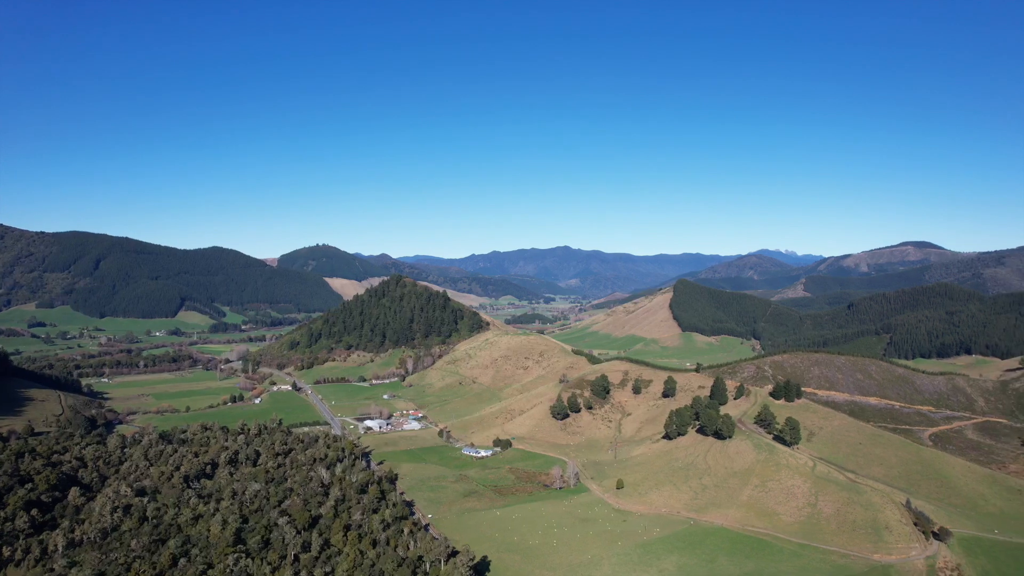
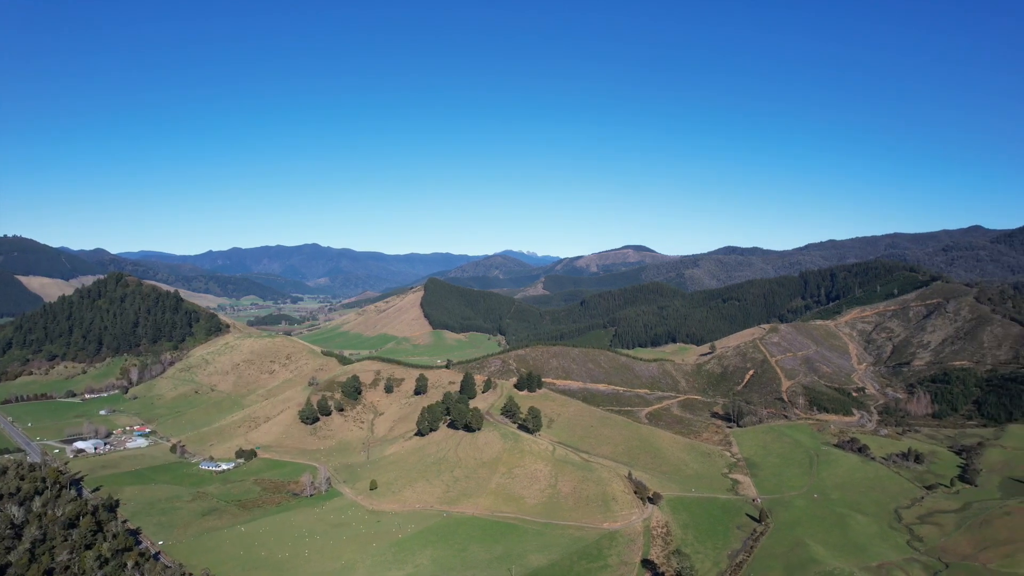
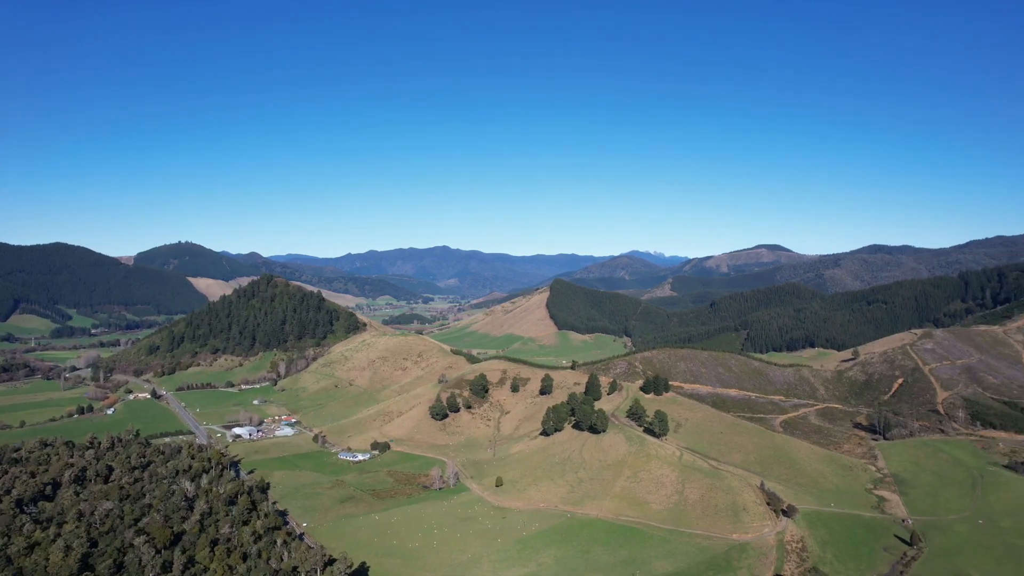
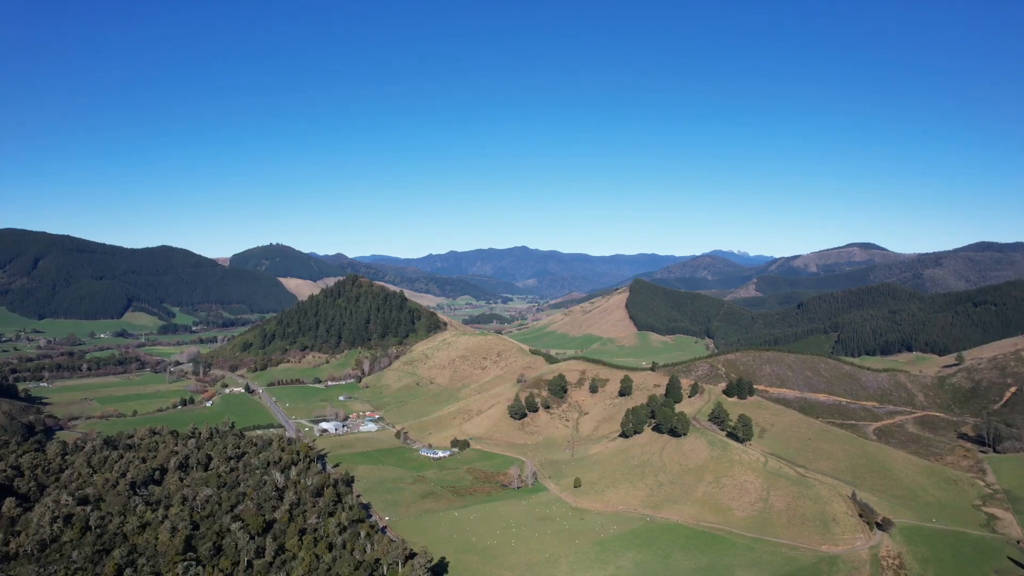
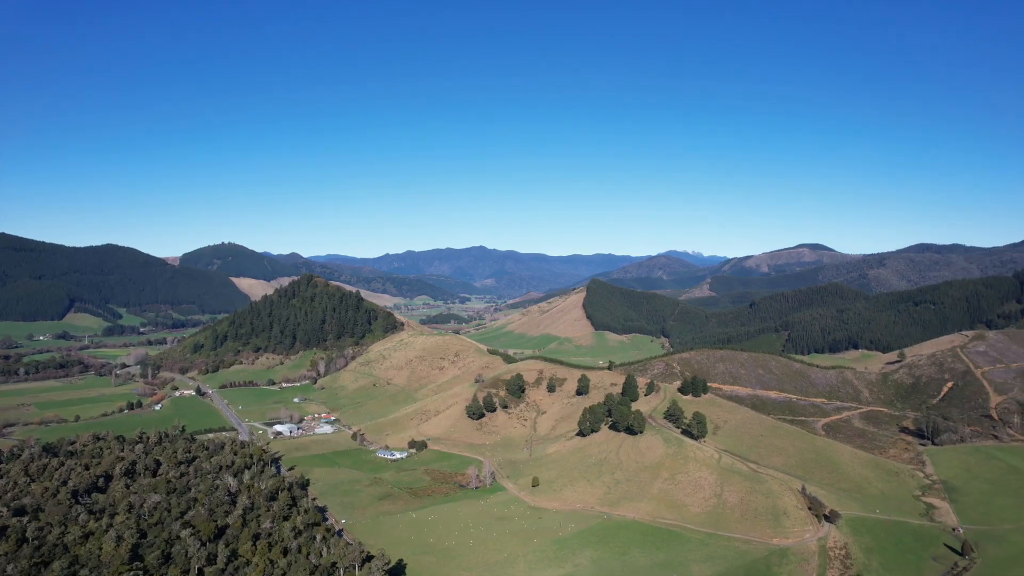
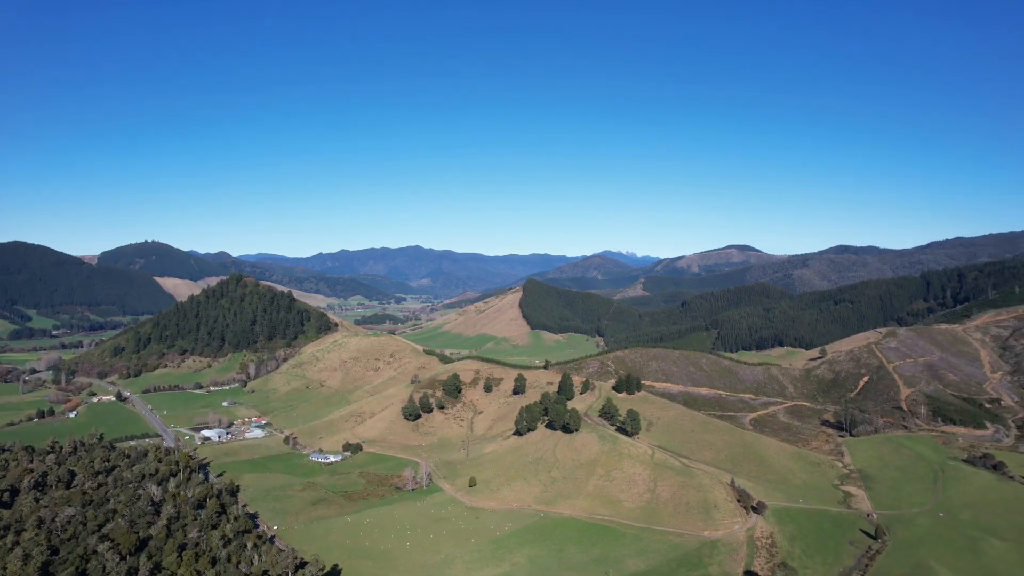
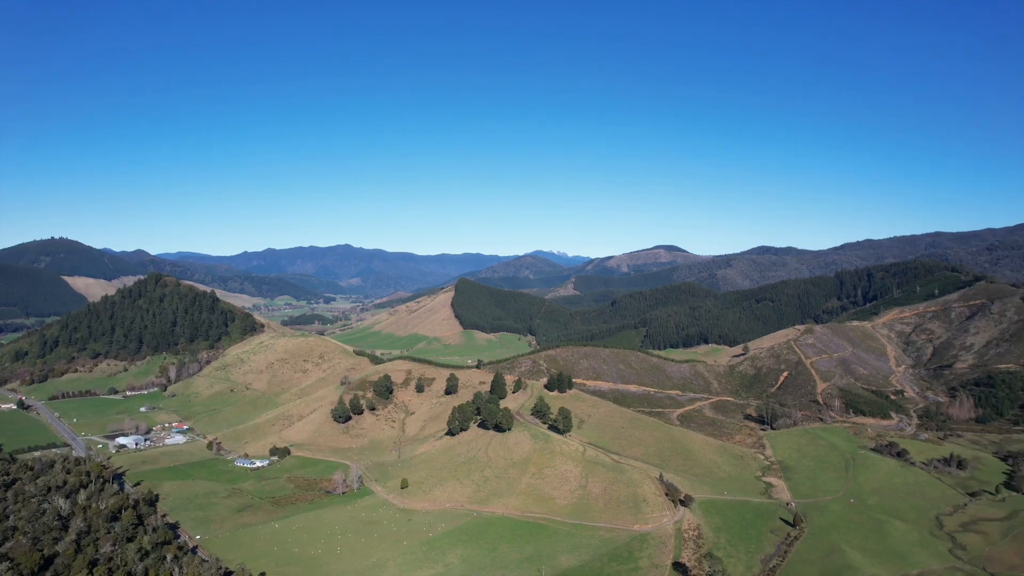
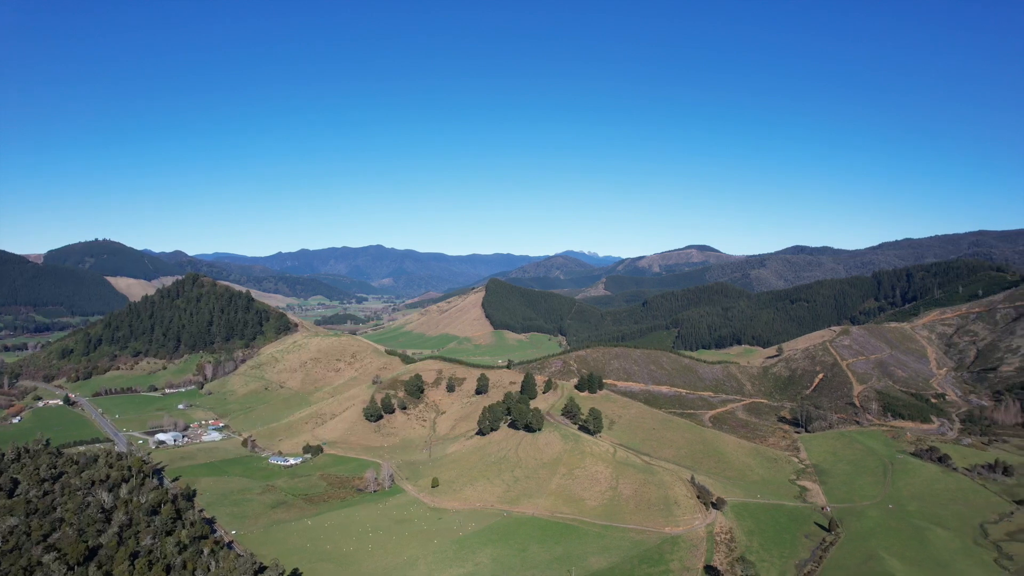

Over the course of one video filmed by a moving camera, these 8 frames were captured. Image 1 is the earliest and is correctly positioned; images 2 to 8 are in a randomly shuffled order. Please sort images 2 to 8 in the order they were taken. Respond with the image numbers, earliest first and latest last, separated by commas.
4, 5, 3, 6, 8, 7, 2
